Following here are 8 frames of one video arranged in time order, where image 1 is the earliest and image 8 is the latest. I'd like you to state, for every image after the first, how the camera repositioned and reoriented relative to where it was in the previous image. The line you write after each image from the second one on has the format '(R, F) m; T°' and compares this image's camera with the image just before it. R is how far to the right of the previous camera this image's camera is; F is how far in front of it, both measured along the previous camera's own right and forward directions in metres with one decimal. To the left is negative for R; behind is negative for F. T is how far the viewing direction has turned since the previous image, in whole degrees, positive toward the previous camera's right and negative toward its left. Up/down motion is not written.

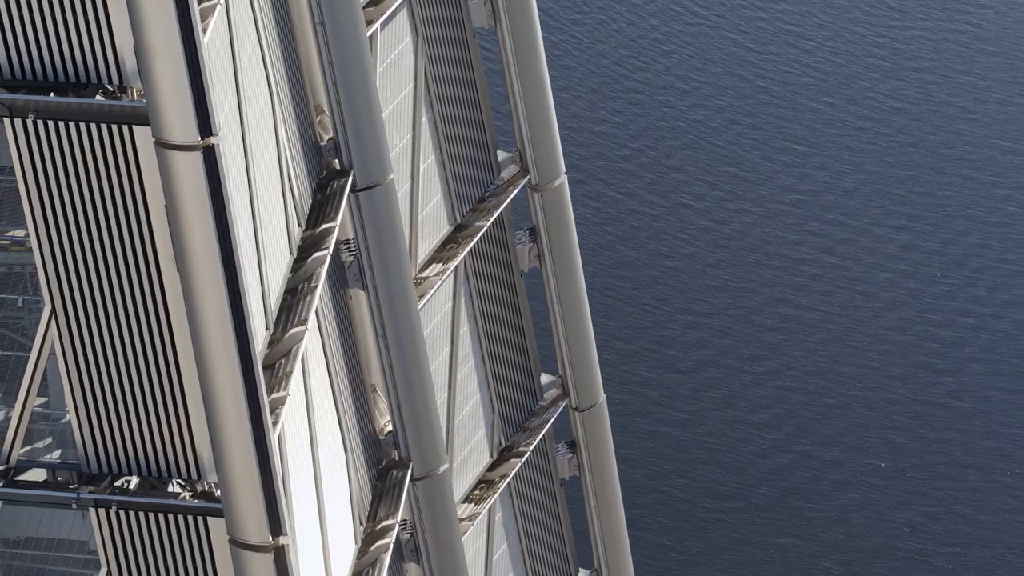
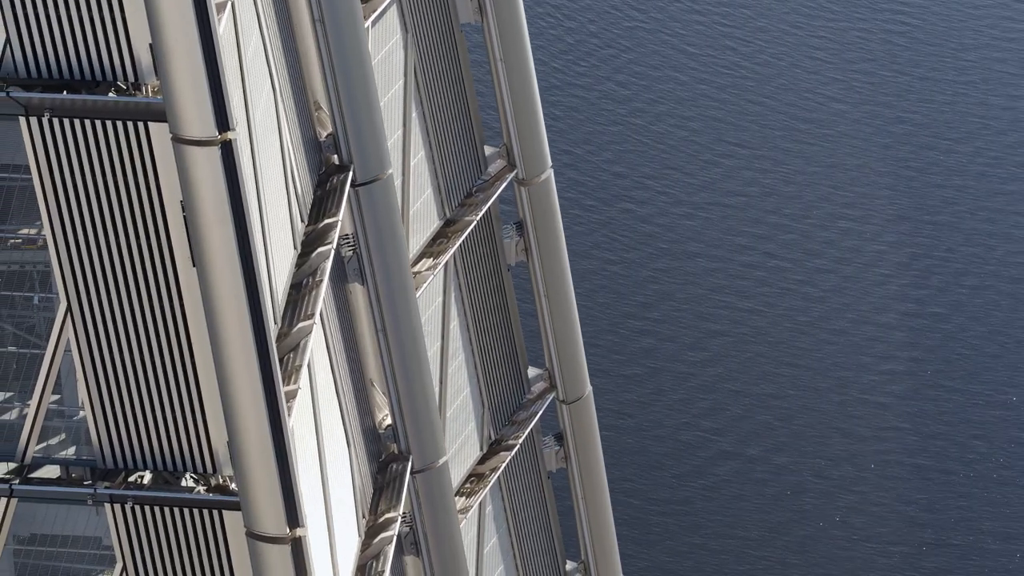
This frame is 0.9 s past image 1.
(-0.4, -0.1) m; +1°
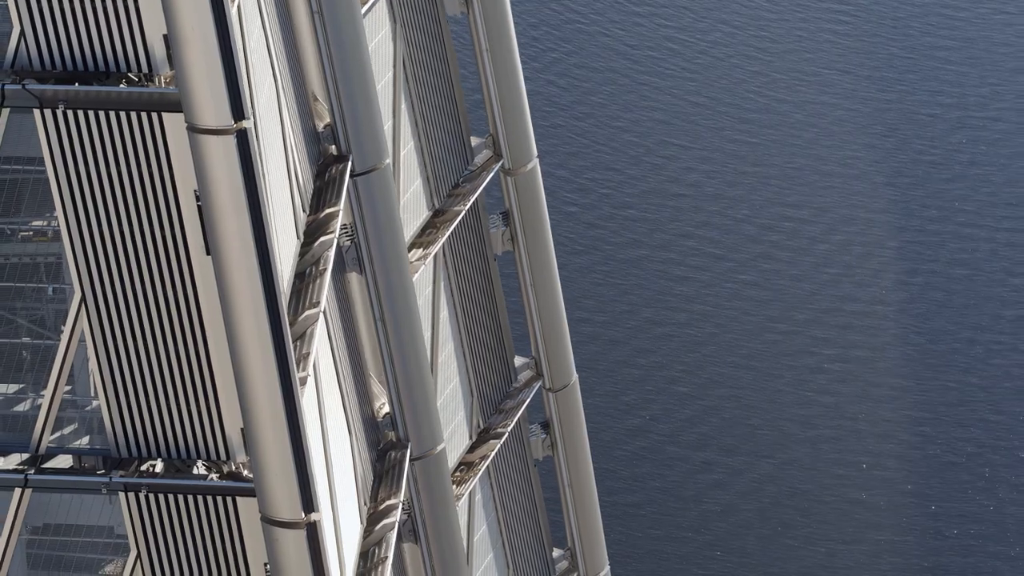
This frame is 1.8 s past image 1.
(-0.4, -0.2) m; +1°
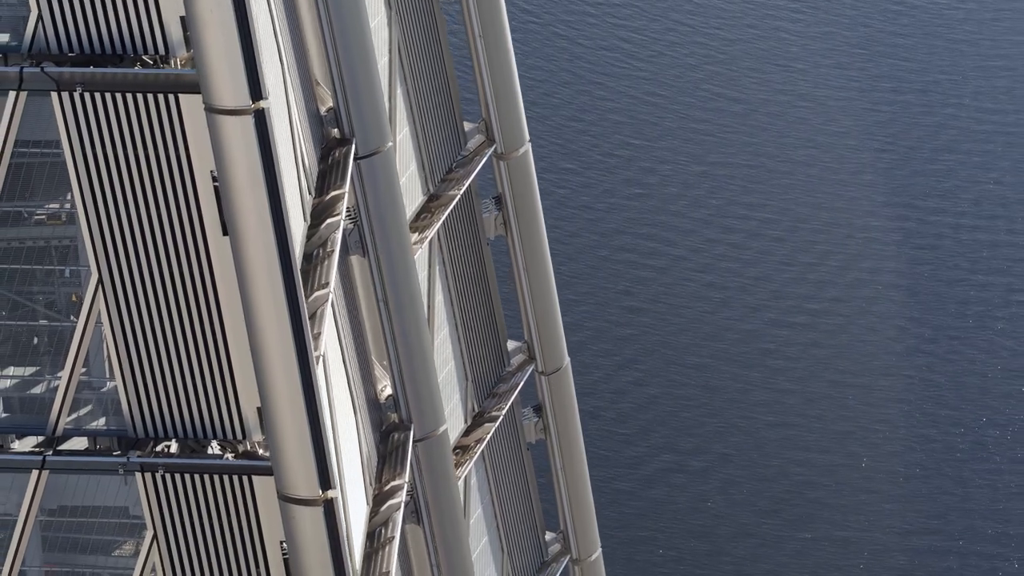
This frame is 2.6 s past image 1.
(-0.3, -0.2) m; +1°
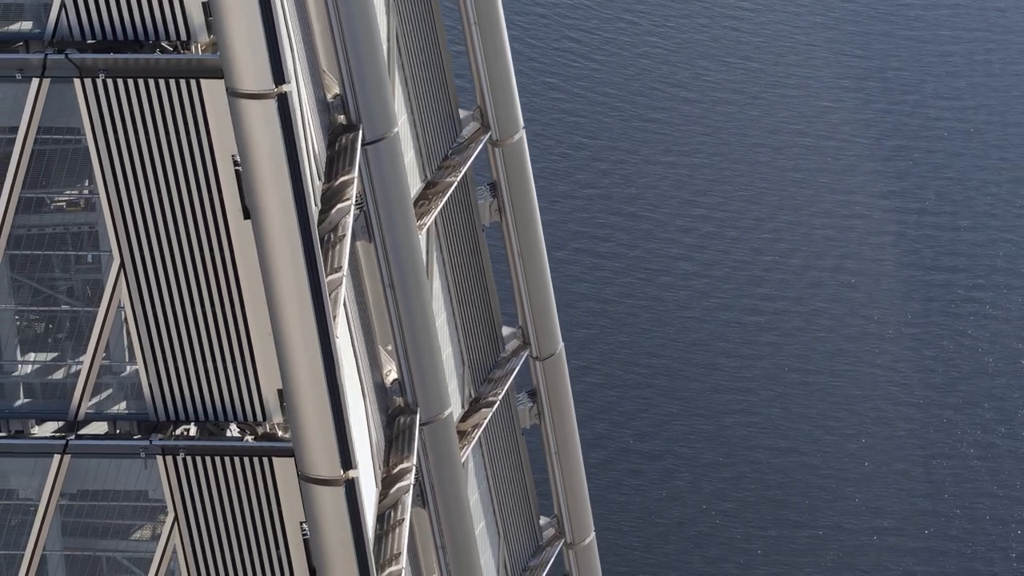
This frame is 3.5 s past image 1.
(-0.4, -0.2) m; +1°
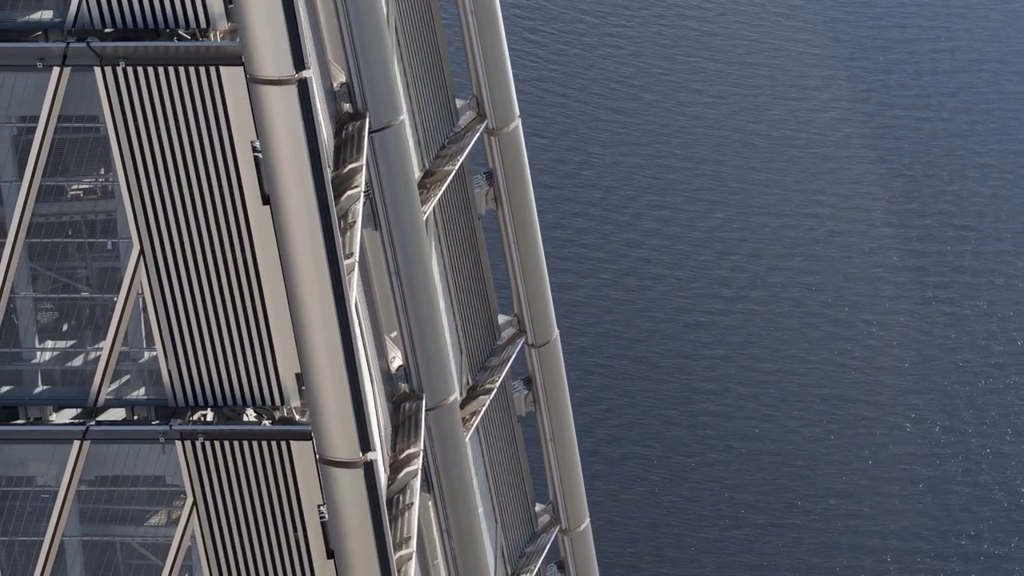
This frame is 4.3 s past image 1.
(-0.3, -0.2) m; +1°
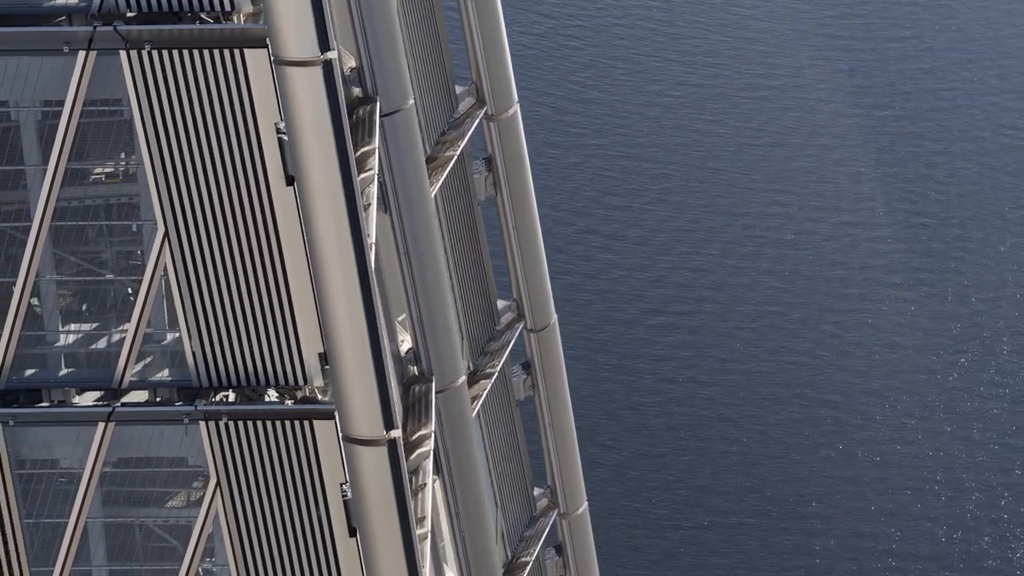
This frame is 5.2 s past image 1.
(-0.3, -0.2) m; +1°
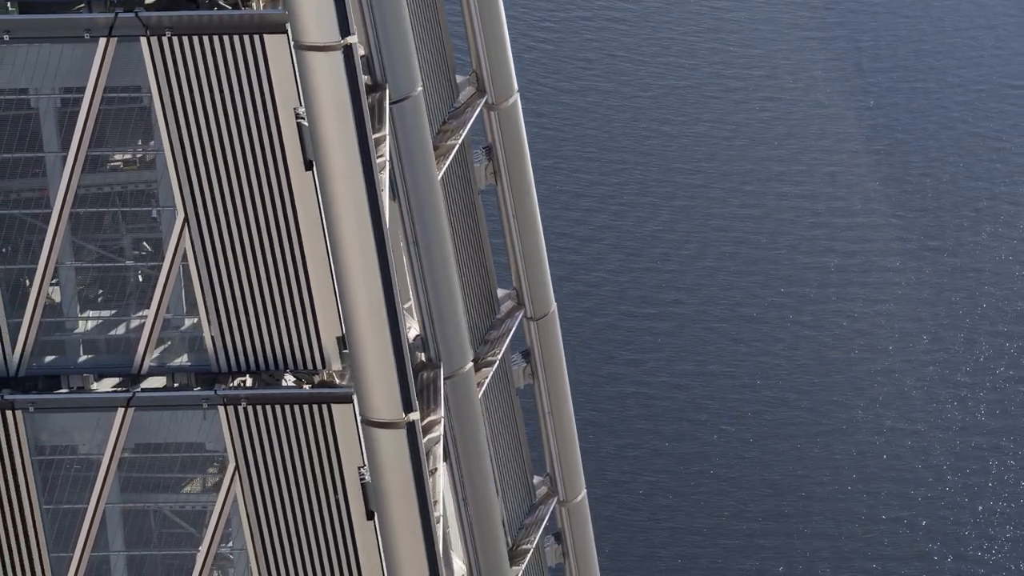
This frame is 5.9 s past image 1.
(-0.3, -0.1) m; +1°
